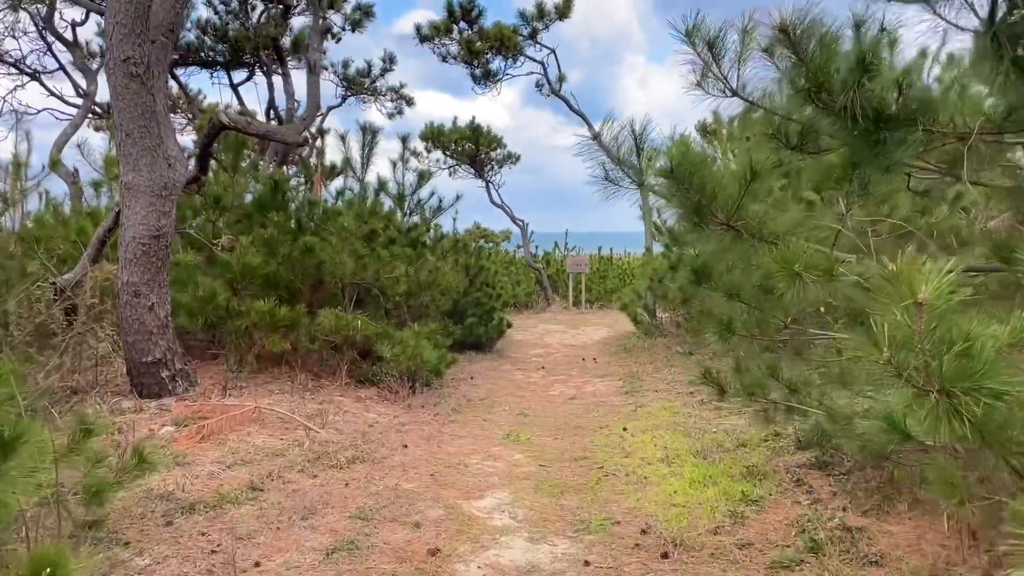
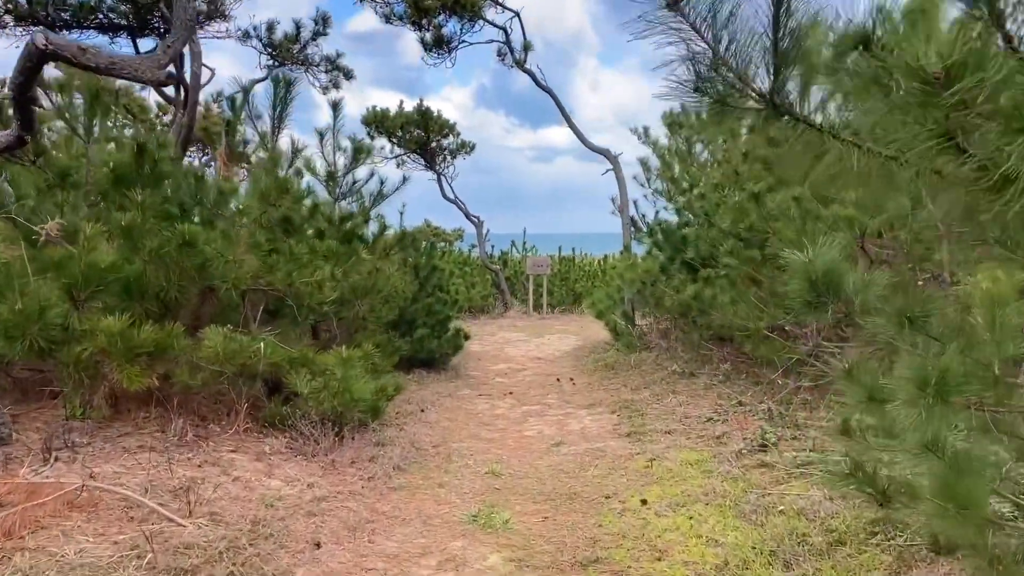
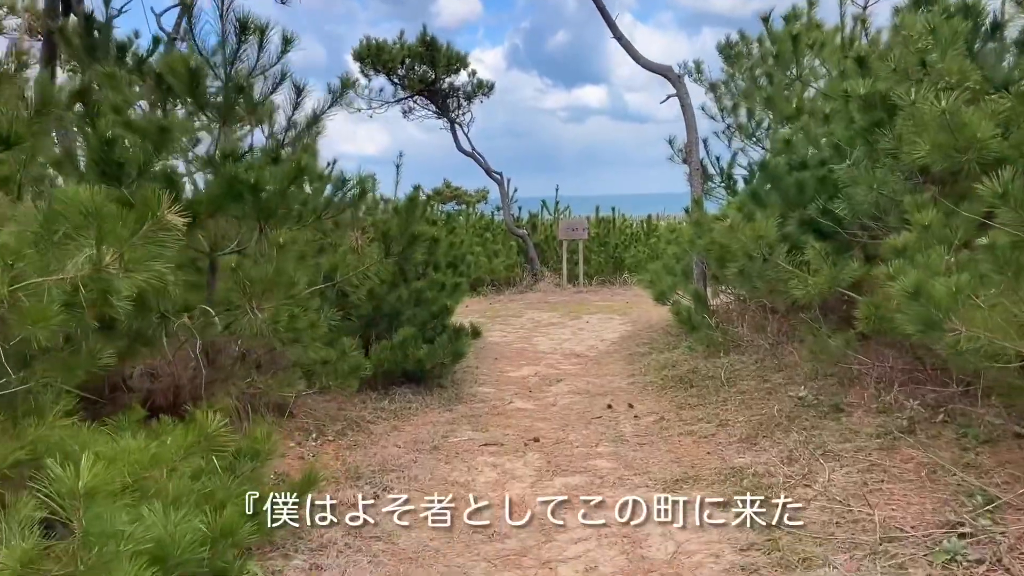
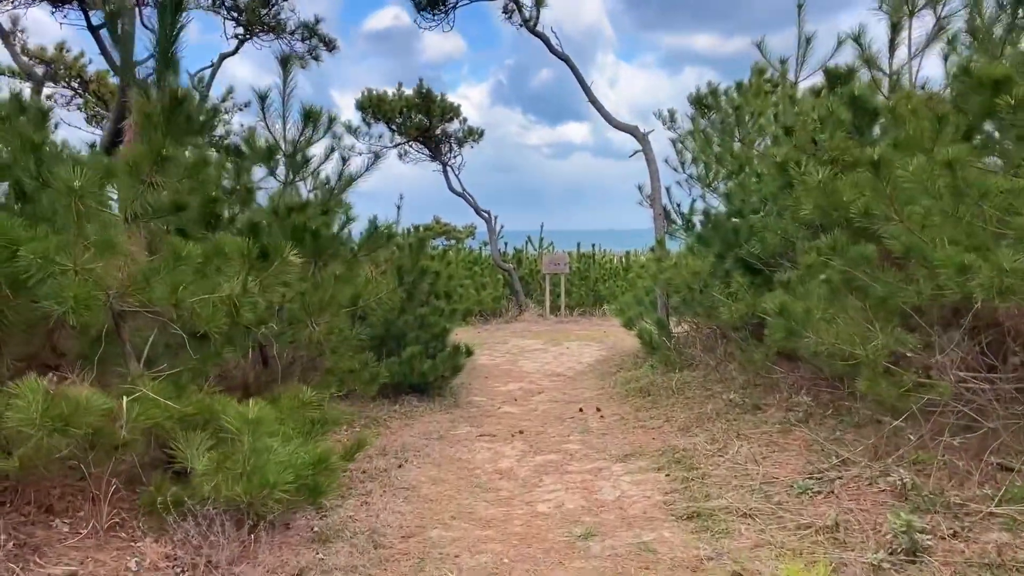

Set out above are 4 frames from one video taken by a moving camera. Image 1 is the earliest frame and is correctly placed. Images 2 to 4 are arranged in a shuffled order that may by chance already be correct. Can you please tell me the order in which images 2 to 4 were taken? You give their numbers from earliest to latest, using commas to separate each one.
2, 4, 3
